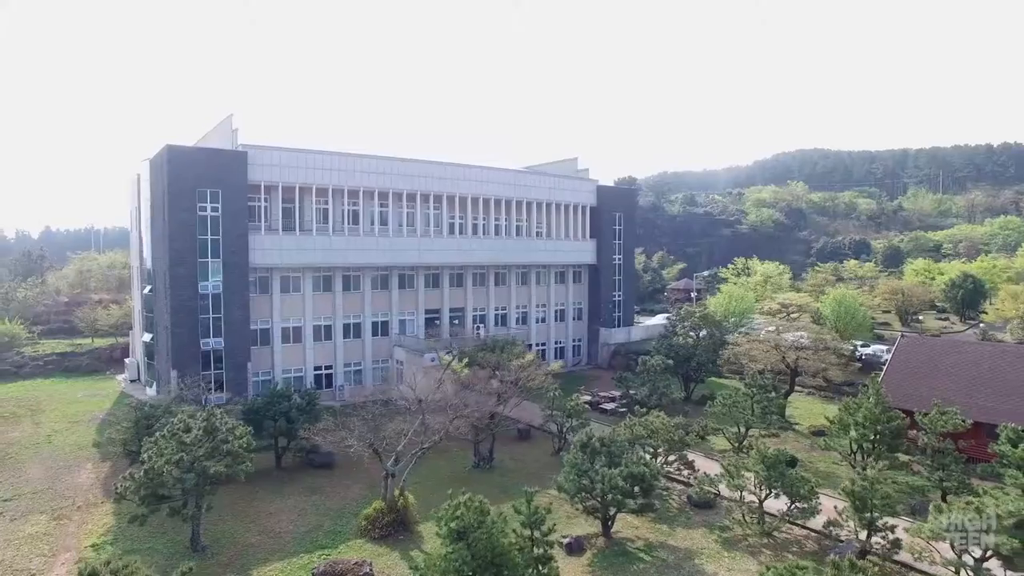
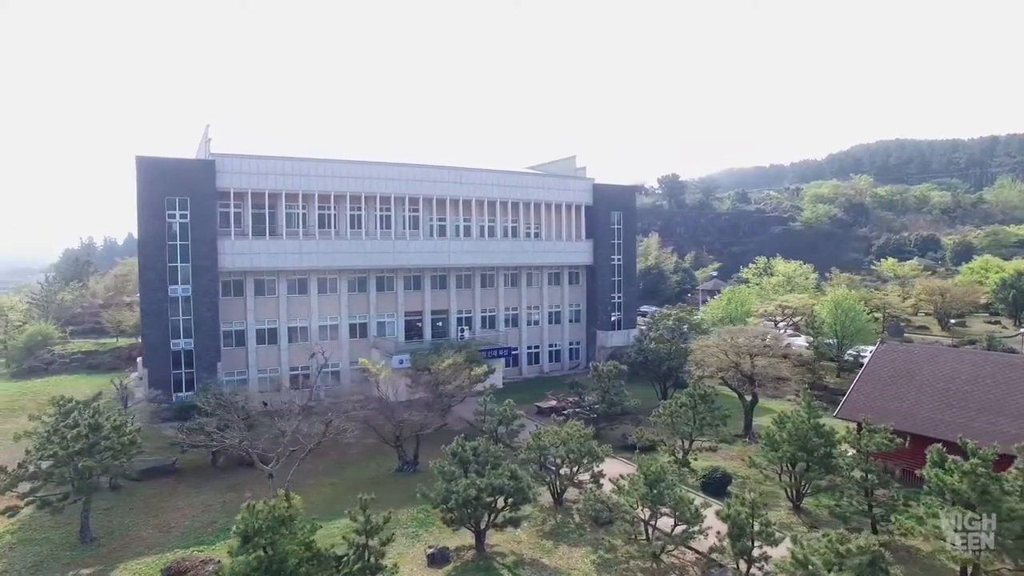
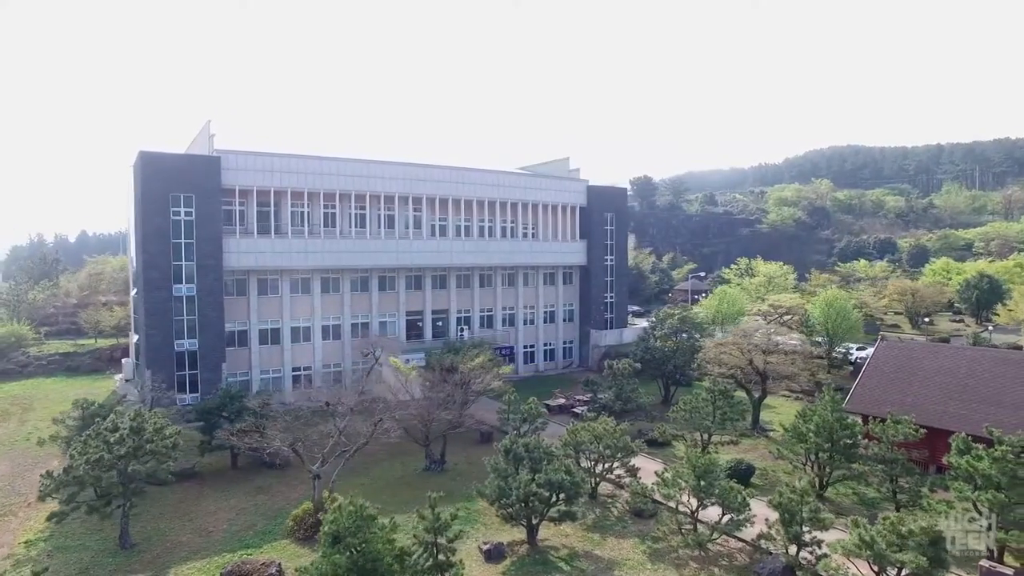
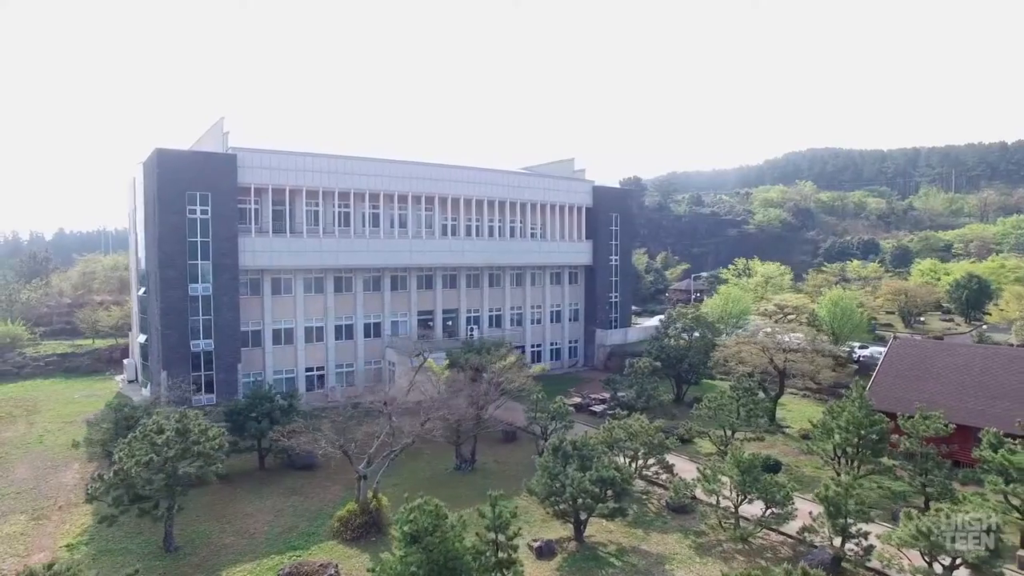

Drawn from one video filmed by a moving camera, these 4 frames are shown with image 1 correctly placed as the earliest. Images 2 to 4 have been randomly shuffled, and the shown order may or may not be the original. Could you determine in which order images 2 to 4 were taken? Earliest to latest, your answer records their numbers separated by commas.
4, 3, 2
